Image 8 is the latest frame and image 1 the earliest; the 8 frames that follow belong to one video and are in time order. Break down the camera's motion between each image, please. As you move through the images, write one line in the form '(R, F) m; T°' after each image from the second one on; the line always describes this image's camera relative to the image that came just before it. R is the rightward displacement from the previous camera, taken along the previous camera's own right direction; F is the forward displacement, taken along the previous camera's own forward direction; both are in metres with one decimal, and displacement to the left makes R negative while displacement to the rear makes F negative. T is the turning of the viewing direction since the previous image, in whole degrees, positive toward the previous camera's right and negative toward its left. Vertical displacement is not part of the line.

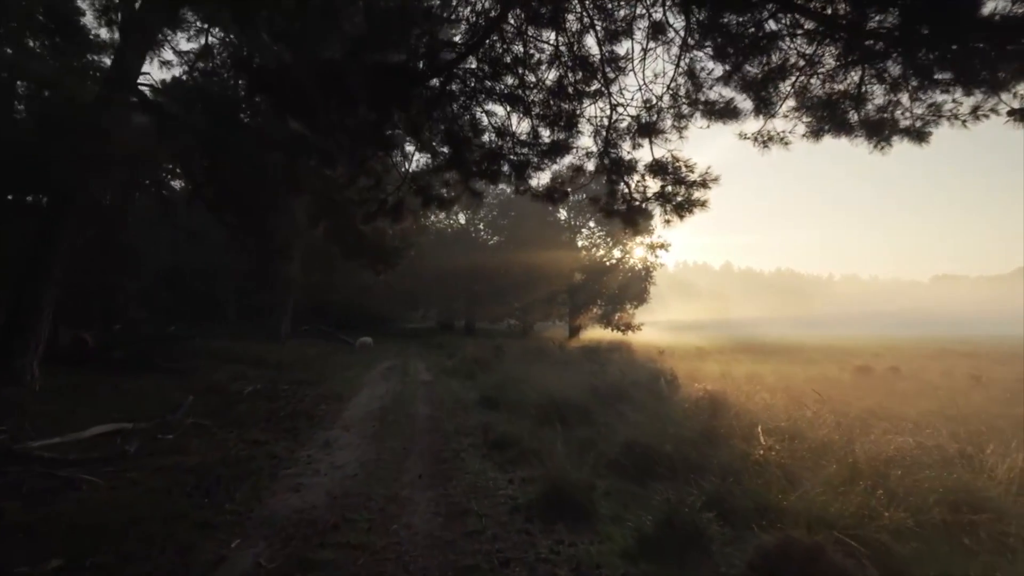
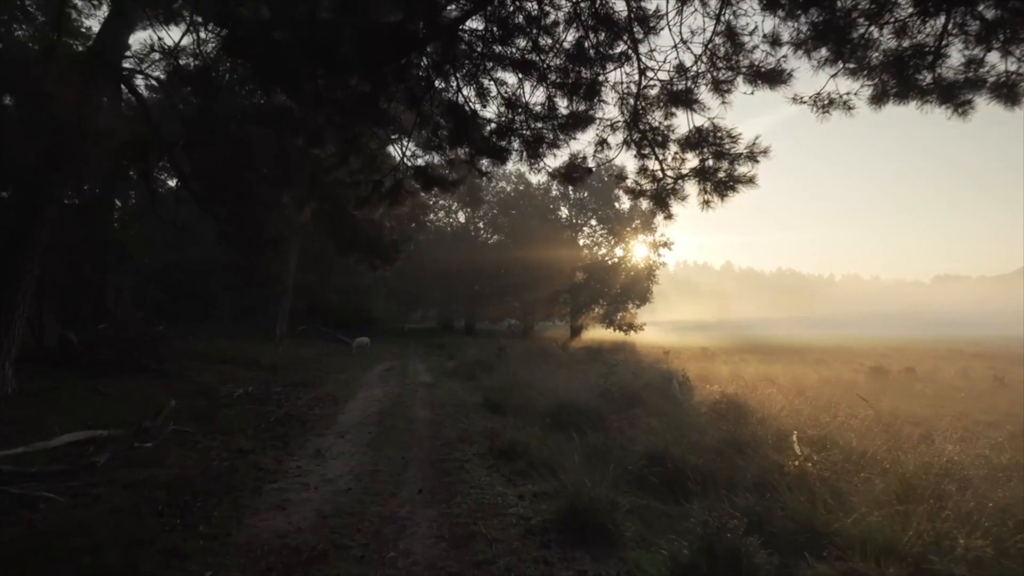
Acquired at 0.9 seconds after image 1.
(-0.1, +0.8) m; 0°
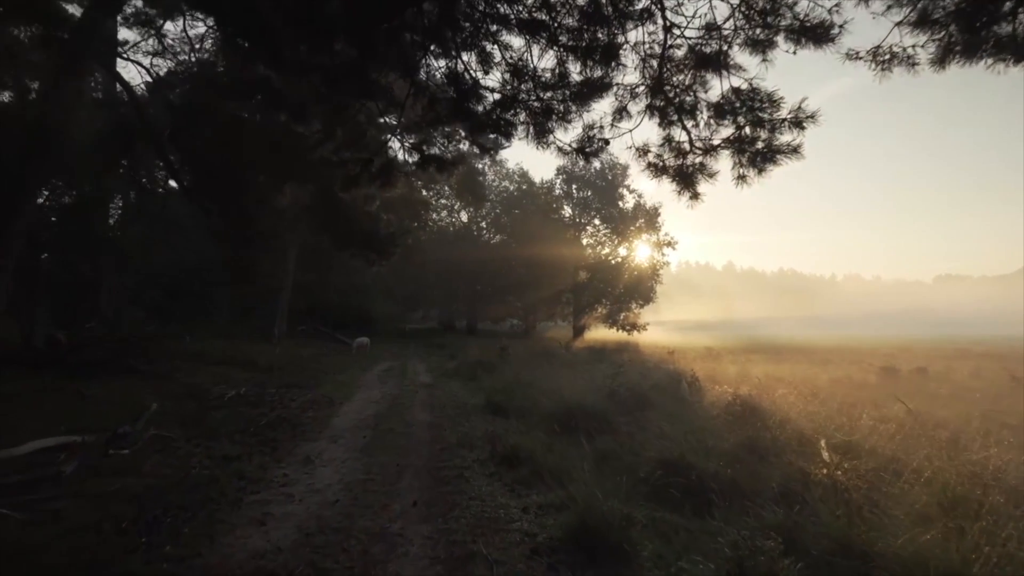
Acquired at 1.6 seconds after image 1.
(0.0, +0.7) m; 0°
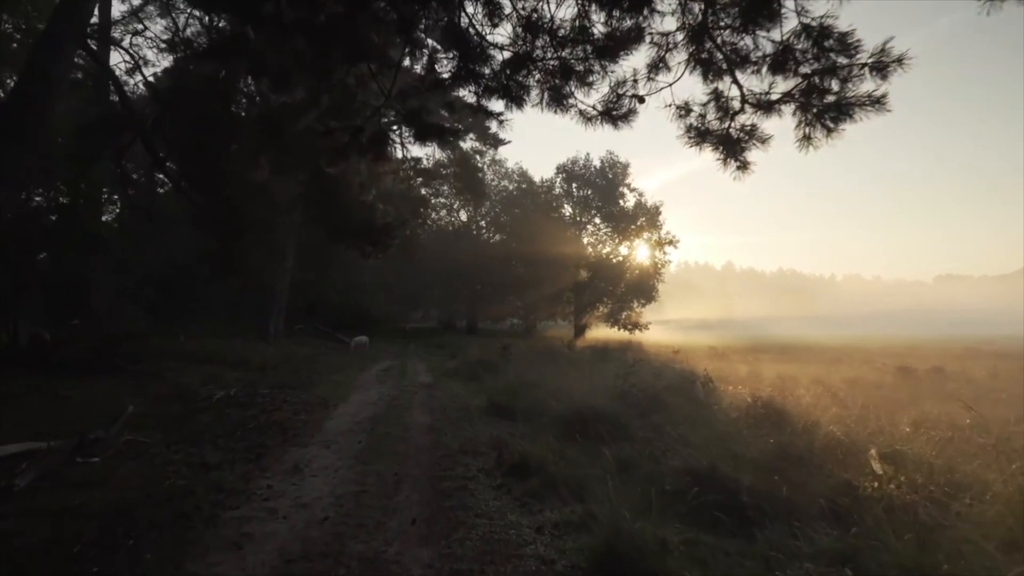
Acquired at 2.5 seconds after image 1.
(-0.1, +0.8) m; 0°
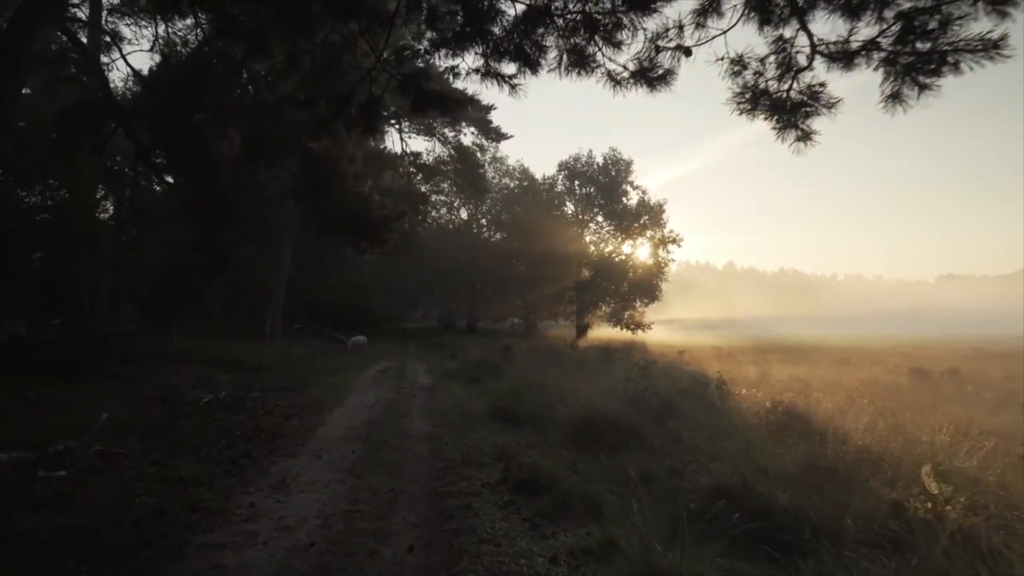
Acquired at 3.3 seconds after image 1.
(-0.1, +0.7) m; 0°
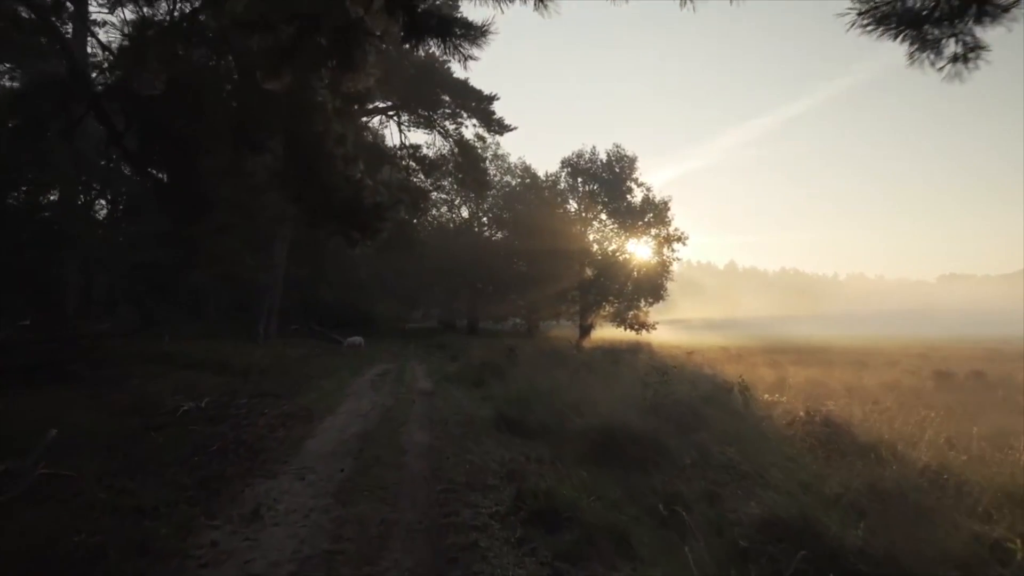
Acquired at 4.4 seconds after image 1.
(-0.1, +1.2) m; 0°
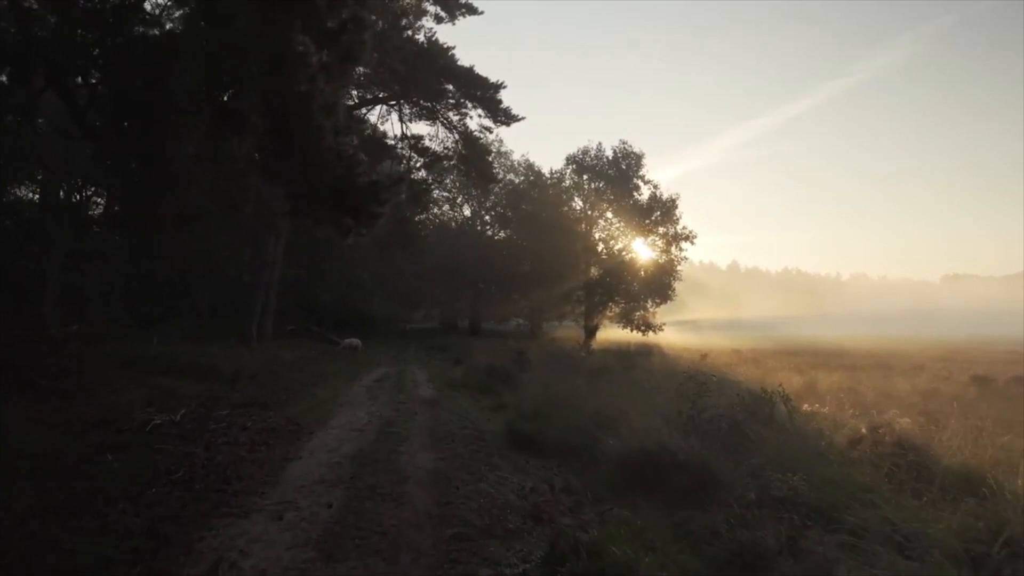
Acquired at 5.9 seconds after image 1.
(-0.3, +1.5) m; 0°
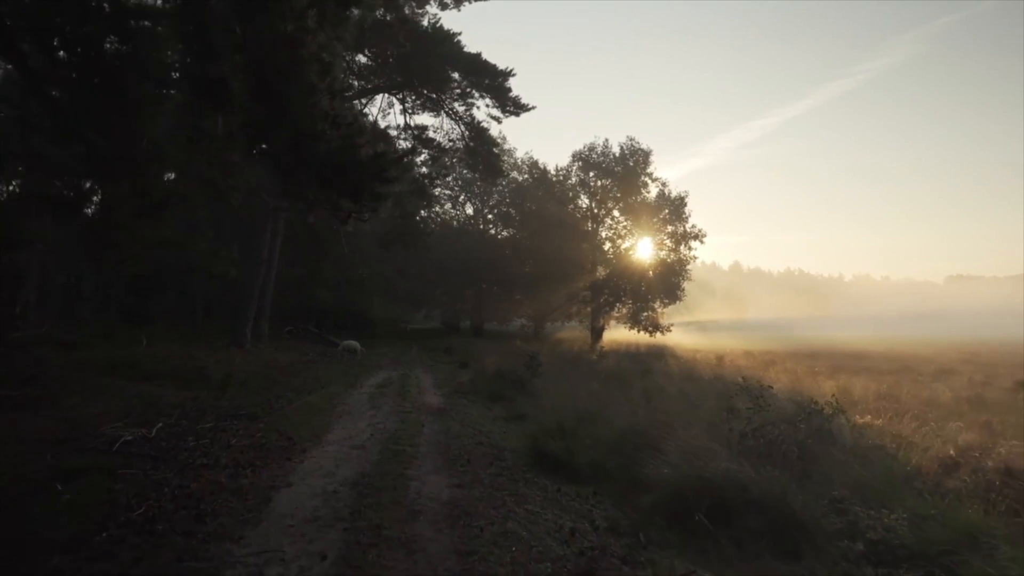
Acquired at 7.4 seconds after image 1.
(-0.3, +1.4) m; 0°
